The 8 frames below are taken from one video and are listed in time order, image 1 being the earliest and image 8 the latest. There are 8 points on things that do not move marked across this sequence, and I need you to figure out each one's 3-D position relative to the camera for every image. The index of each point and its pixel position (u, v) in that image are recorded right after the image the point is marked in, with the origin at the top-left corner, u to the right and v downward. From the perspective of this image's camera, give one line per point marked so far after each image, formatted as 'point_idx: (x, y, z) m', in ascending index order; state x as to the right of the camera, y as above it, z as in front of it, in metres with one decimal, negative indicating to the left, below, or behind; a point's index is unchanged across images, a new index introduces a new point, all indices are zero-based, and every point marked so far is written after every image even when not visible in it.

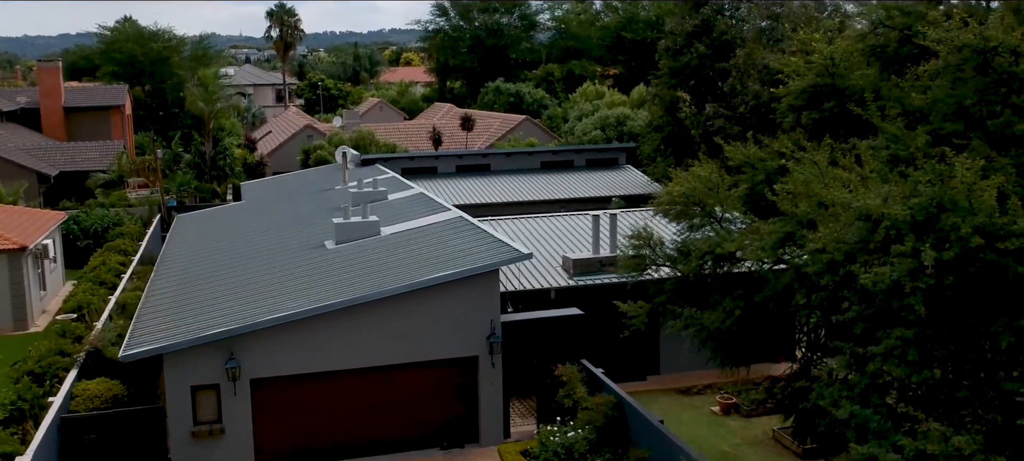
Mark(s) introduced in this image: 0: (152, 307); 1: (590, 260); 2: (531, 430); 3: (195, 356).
0: (-7.3, -1.6, +17.8) m
1: (+1.7, -0.6, +19.3) m
2: (+0.4, -4.0, +17.7) m
3: (-5.6, -2.2, +15.2) m
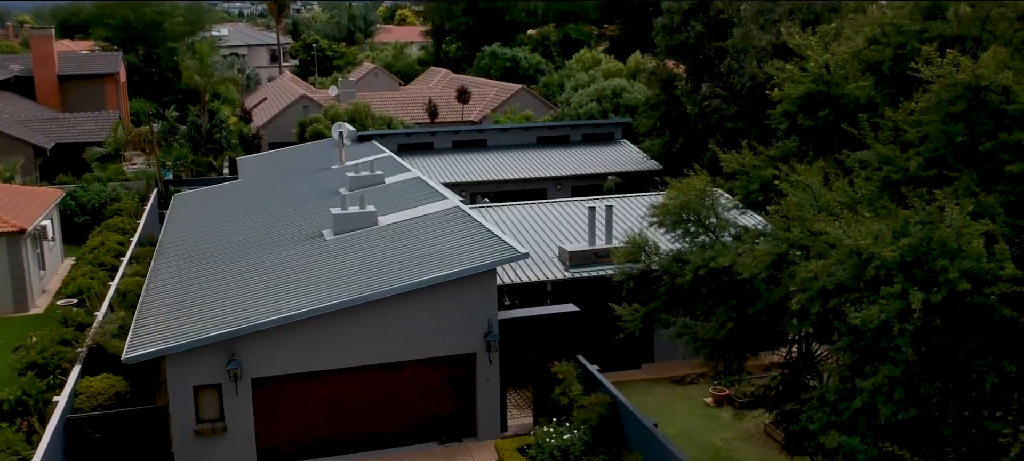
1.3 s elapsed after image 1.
0: (-7.4, -1.5, +18.0) m
1: (+1.6, -0.4, +19.5) m
2: (+0.4, -4.0, +18.0) m
3: (-5.6, -2.3, +15.5) m
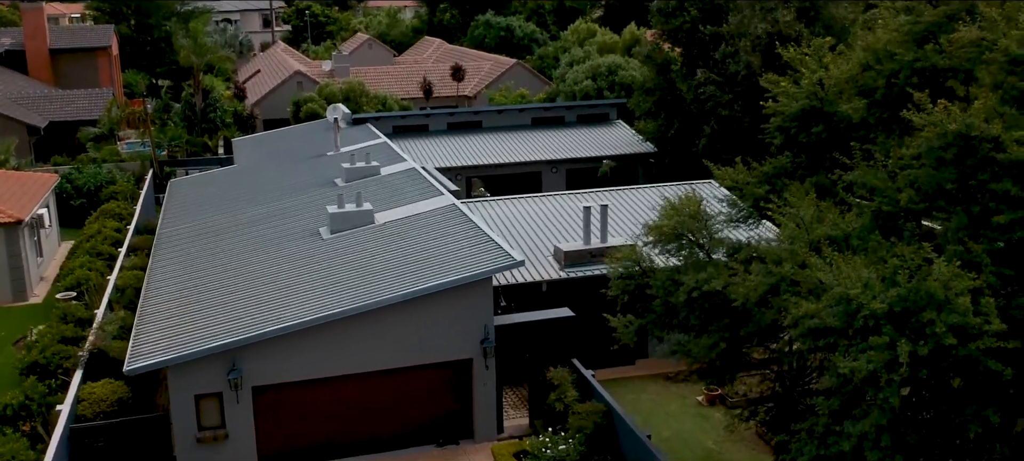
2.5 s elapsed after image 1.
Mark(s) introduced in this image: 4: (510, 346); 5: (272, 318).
0: (-7.5, -1.6, +18.2) m
1: (+1.5, -0.4, +19.7) m
2: (+0.3, -4.1, +18.3) m
3: (-5.7, -2.5, +15.7) m
4: (0.0, -2.3, +17.4) m
5: (-4.6, -1.7, +16.4) m
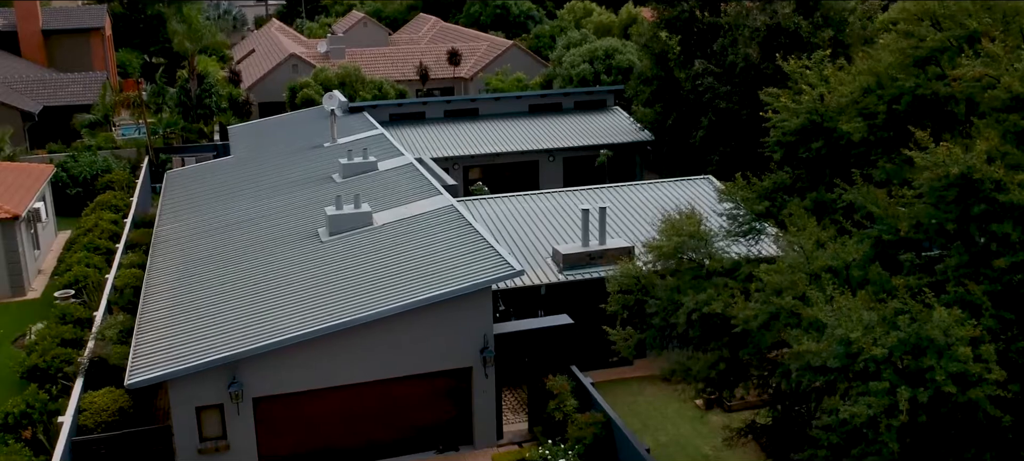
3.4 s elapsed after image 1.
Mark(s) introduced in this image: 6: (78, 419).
0: (-7.5, -1.8, +18.2) m
1: (+1.5, -0.5, +19.7) m
2: (+0.3, -4.2, +18.5) m
3: (-5.7, -2.7, +15.8) m
4: (-0.1, -2.5, +17.5) m
5: (-4.6, -1.9, +16.5) m
6: (-8.4, -3.6, +16.8) m
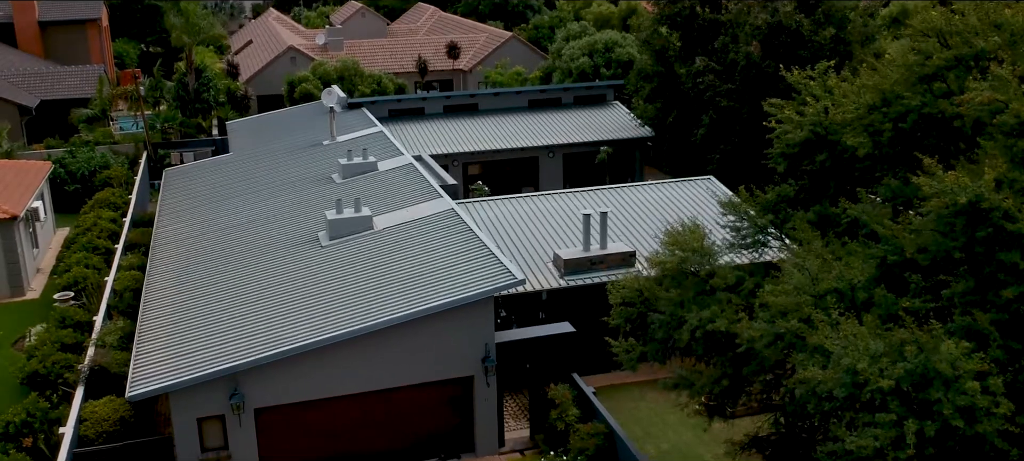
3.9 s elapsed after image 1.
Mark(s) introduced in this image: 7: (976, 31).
0: (-7.5, -1.9, +18.1) m
1: (+1.5, -0.7, +19.7) m
2: (+0.3, -4.3, +18.5) m
3: (-5.7, -2.9, +15.7) m
4: (0.0, -2.7, +17.5) m
5: (-4.5, -2.1, +16.4) m
6: (-8.3, -3.8, +16.7) m
7: (+7.0, +3.0, +13.2) m
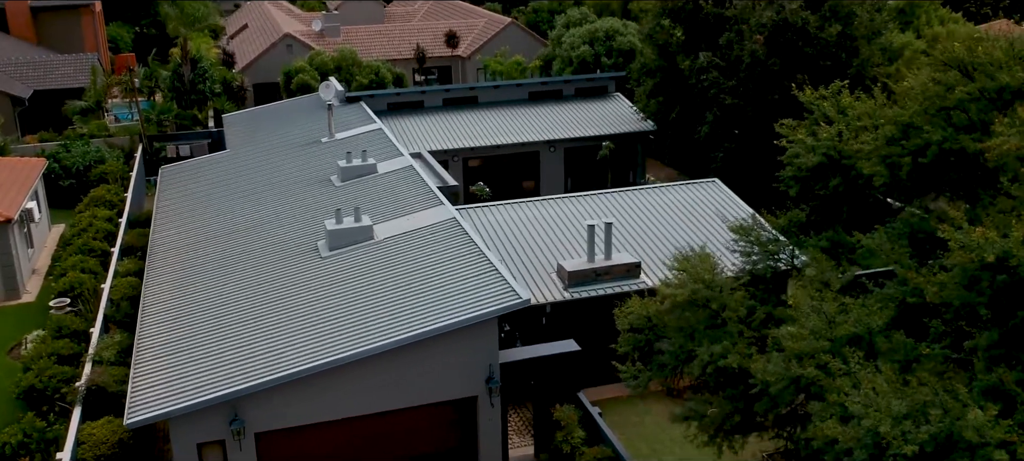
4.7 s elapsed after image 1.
0: (-7.4, -2.3, +17.8) m
1: (+1.6, -0.9, +19.3) m
2: (+0.4, -4.7, +18.3) m
3: (-5.6, -3.3, +15.5) m
4: (+0.1, -3.0, +17.2) m
5: (-4.4, -2.4, +16.1) m
6: (-8.2, -4.2, +16.5) m
7: (+7.1, +2.6, +12.8) m
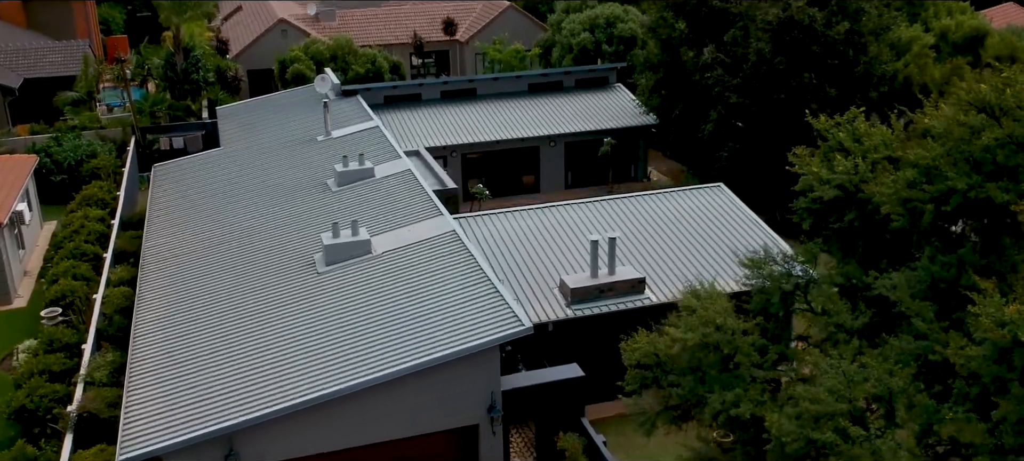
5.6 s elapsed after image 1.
0: (-7.4, -2.7, +17.4) m
1: (+1.7, -1.3, +18.9) m
2: (+0.4, -5.1, +17.9) m
3: (-5.5, -3.8, +15.1) m
4: (+0.1, -3.4, +16.8) m
5: (-4.4, -2.9, +15.7) m
6: (-8.2, -4.7, +16.1) m
7: (+7.2, +2.0, +12.3) m
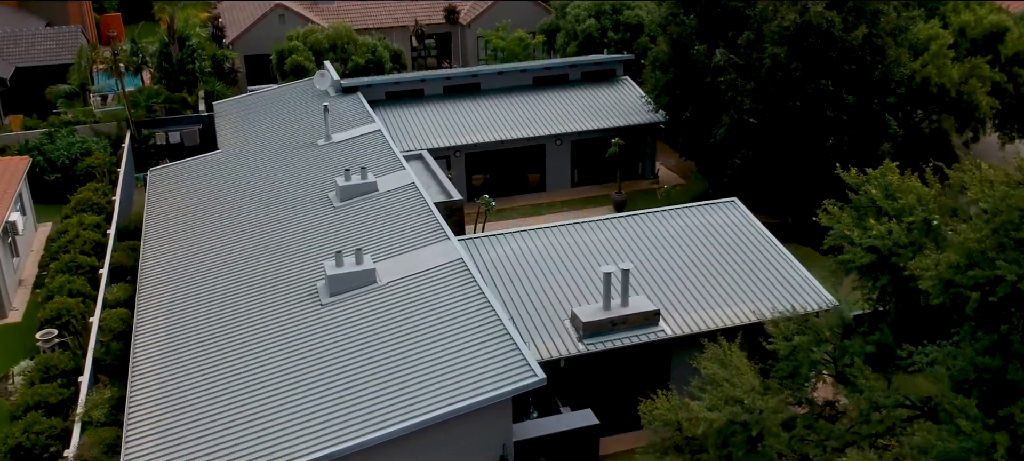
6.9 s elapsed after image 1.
0: (-7.1, -3.5, +16.8) m
1: (+1.9, -2.0, +18.3) m
2: (+0.6, -5.8, +17.5) m
3: (-5.3, -4.7, +14.6) m
4: (+0.3, -4.3, +16.3) m
5: (-4.2, -3.8, +15.1) m
6: (-8.0, -5.5, +15.6) m
7: (+7.4, +1.0, +11.5) m
